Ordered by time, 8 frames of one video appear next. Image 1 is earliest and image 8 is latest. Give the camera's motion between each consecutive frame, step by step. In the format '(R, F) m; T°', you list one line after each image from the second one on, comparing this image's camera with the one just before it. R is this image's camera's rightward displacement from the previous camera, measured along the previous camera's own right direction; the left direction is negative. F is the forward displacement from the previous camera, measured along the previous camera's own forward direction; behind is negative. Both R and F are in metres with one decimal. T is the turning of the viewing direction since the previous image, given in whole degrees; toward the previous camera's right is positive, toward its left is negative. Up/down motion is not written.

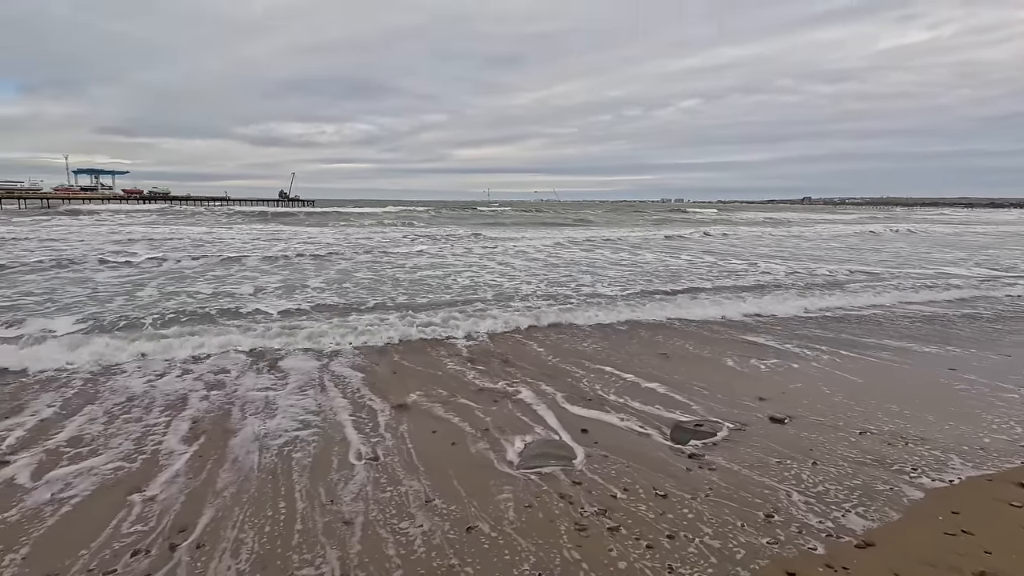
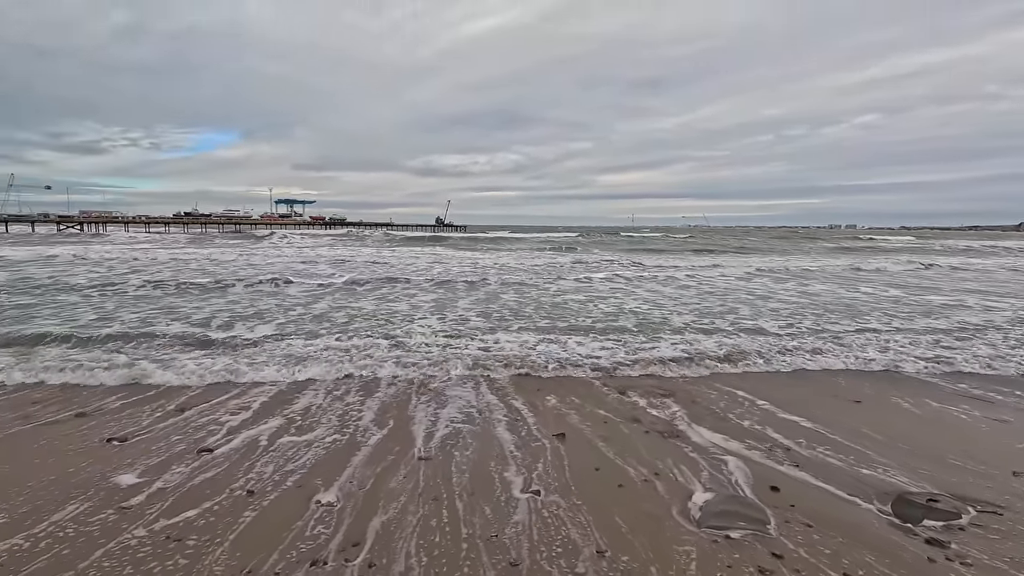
(-0.2, +0.2) m; -15°
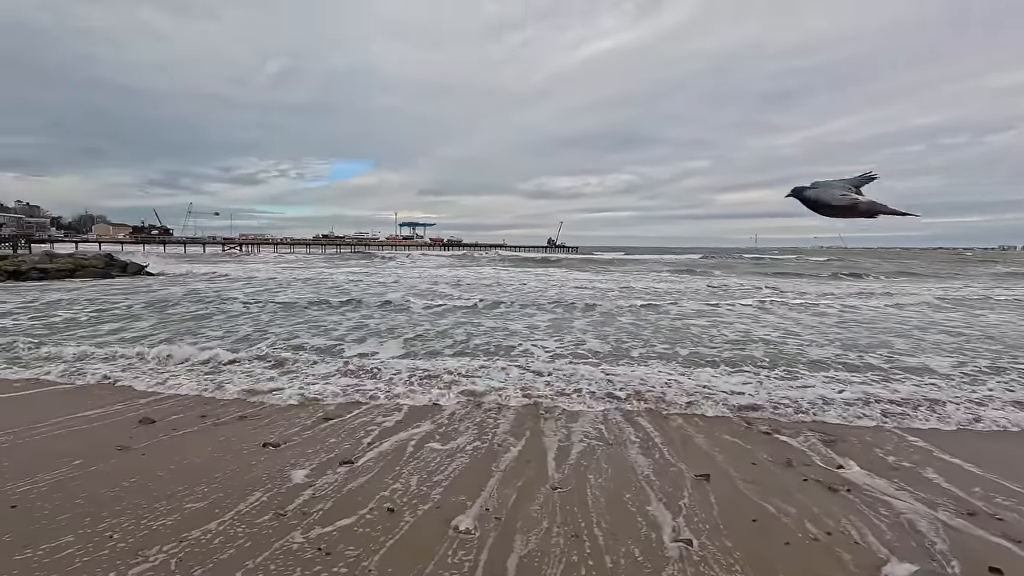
(-0.2, +0.1) m; -12°
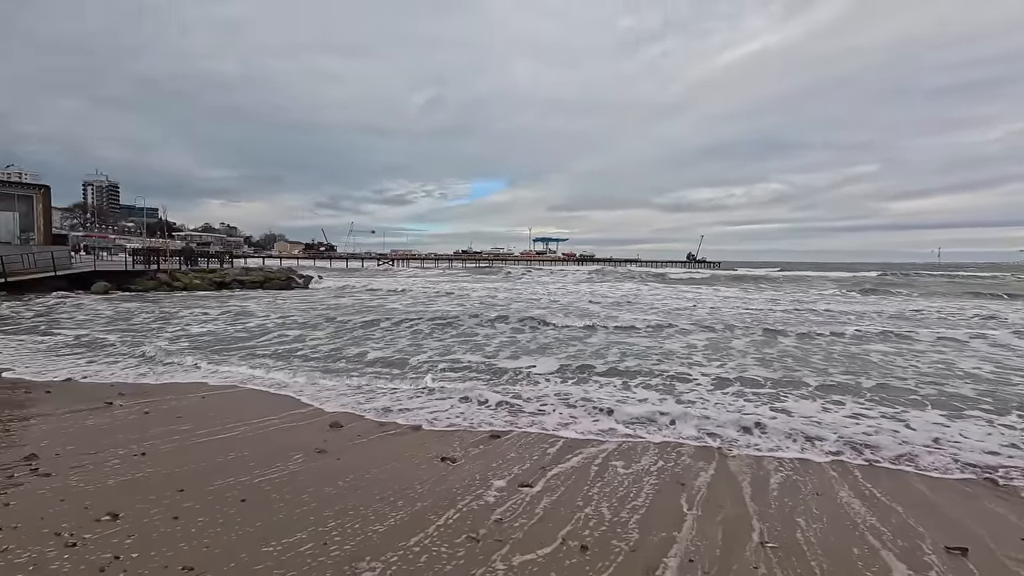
(-0.4, +0.1) m; -14°
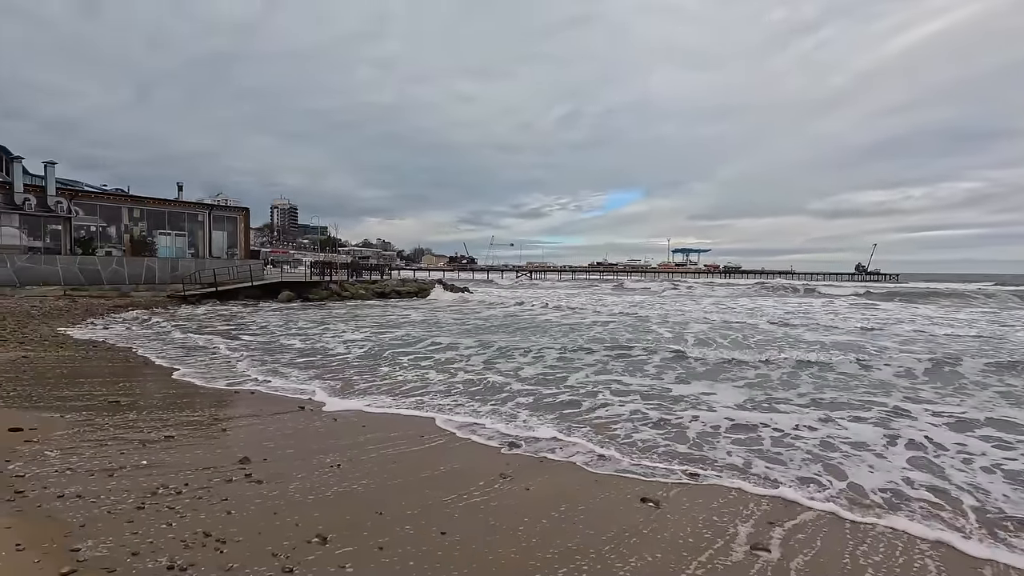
(-0.6, +0.5) m; -14°
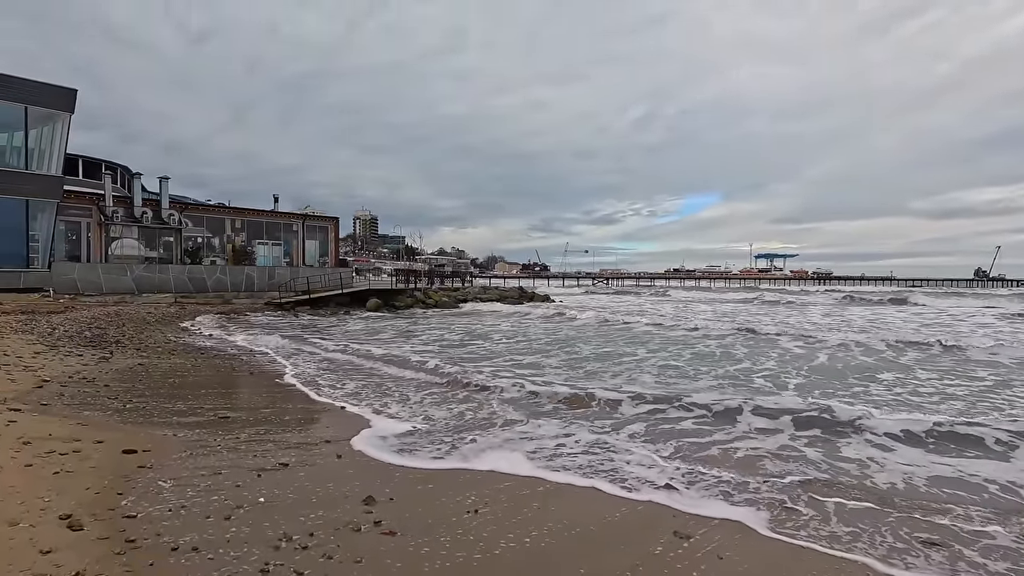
(-0.7, +0.8) m; -8°
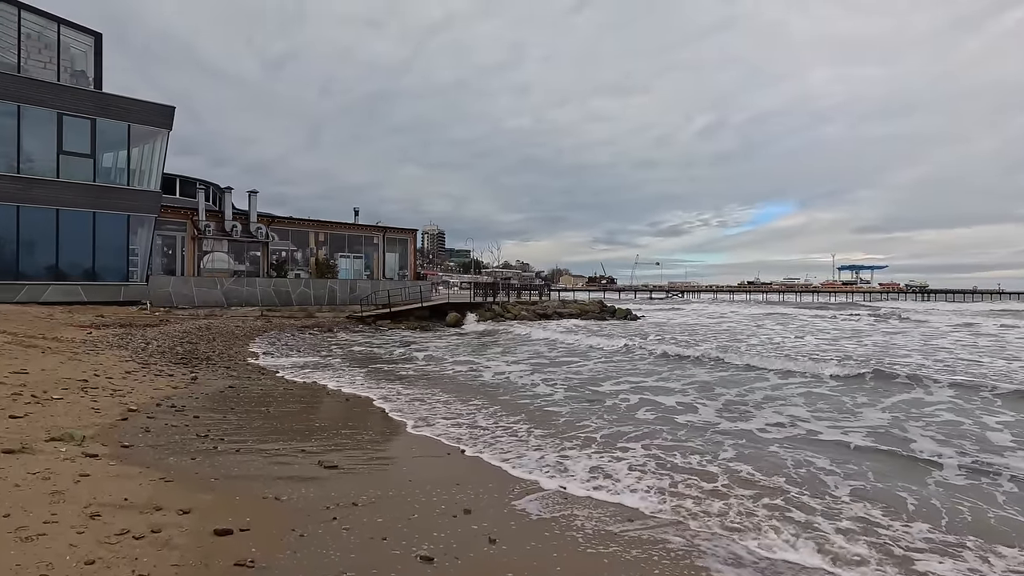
(-1.0, +1.3) m; -7°
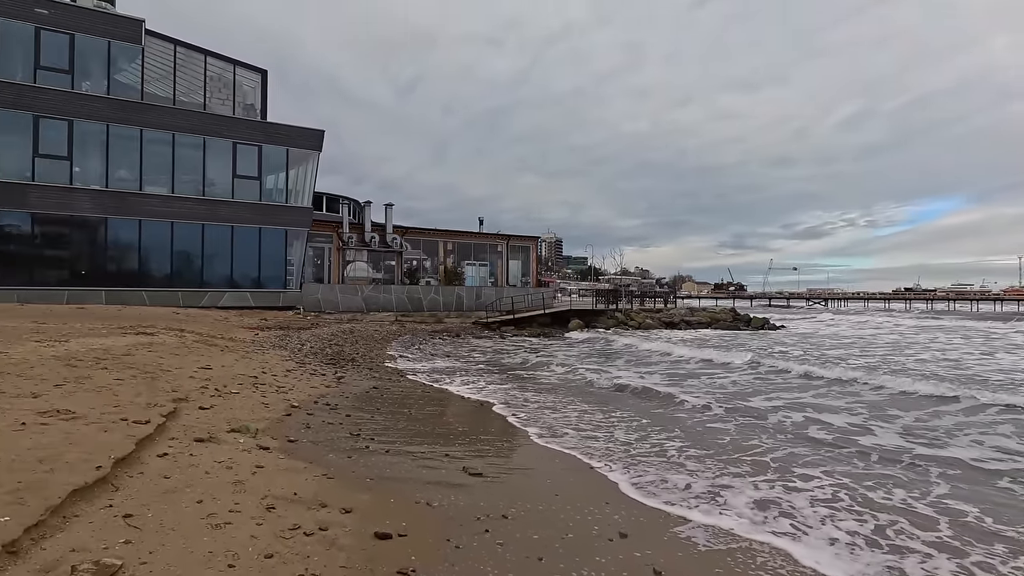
(-0.3, +0.2) m; -13°
